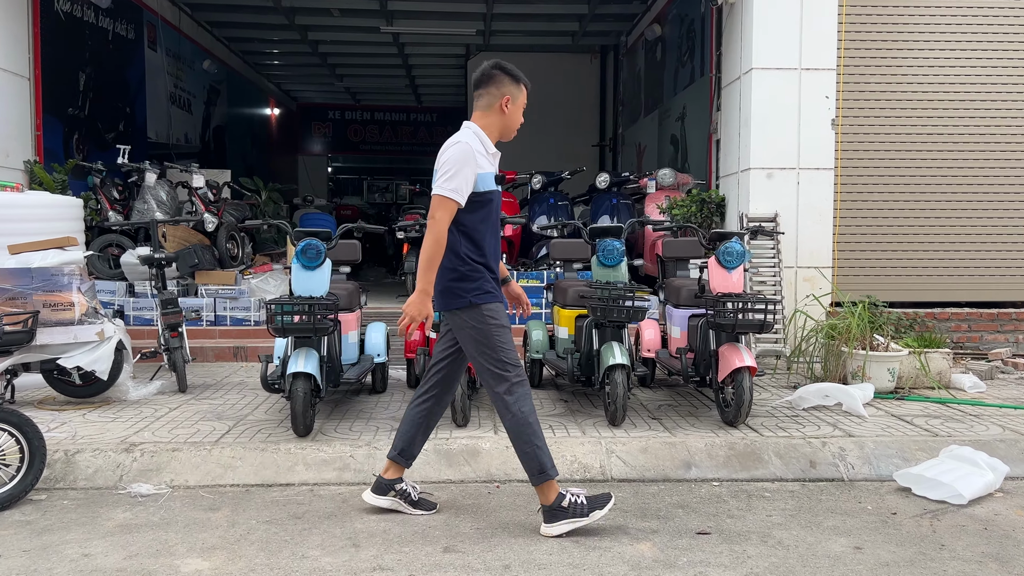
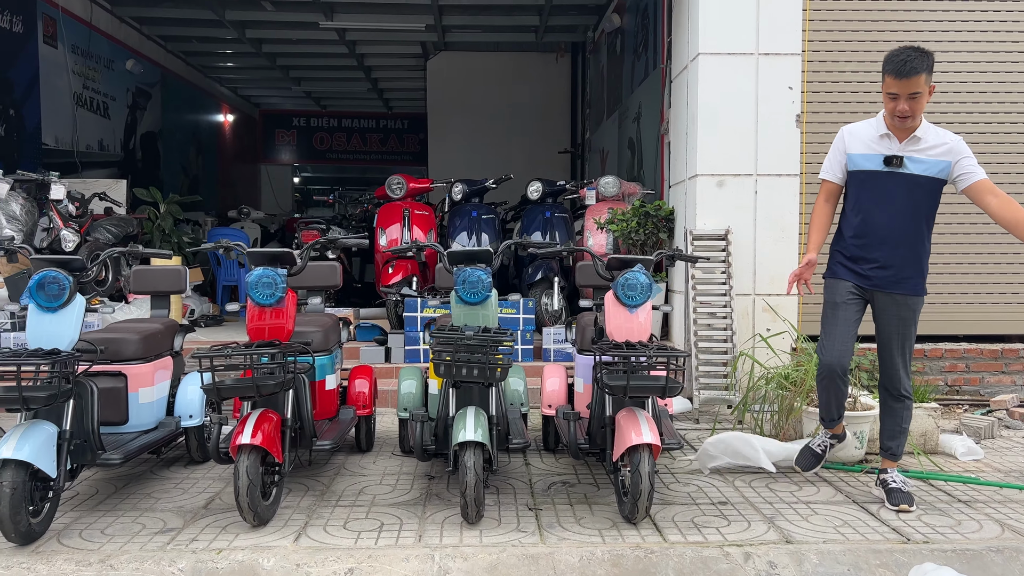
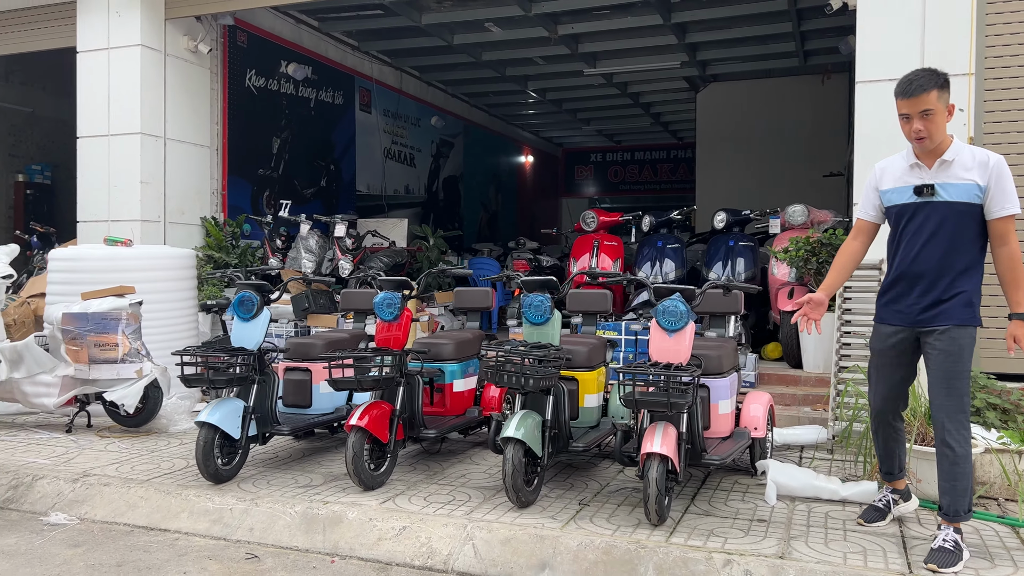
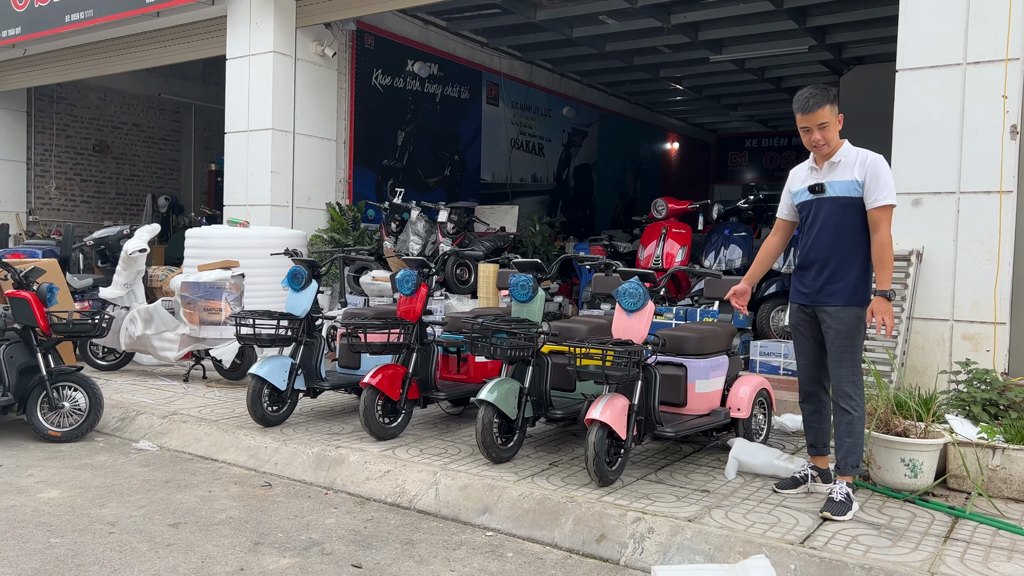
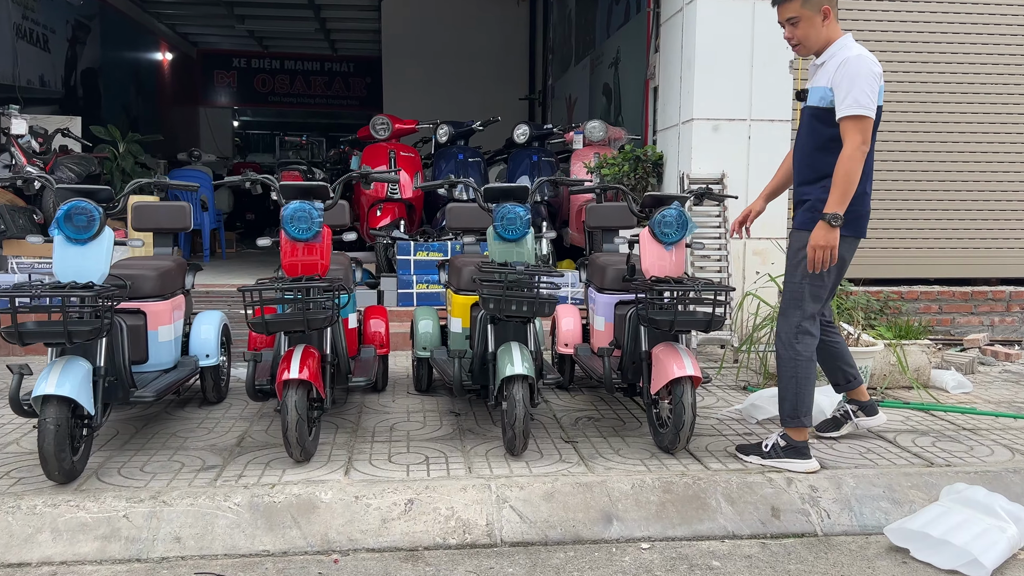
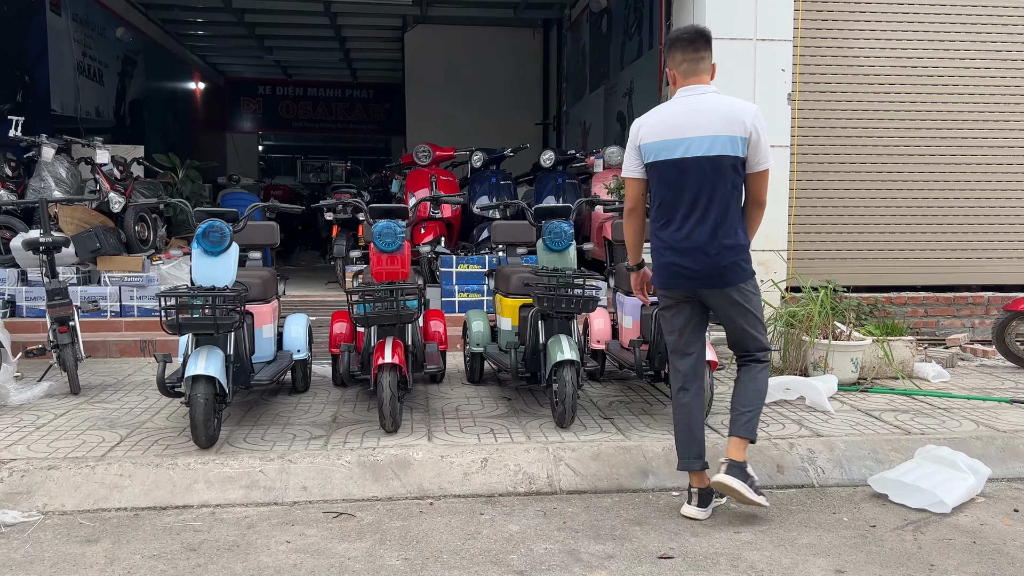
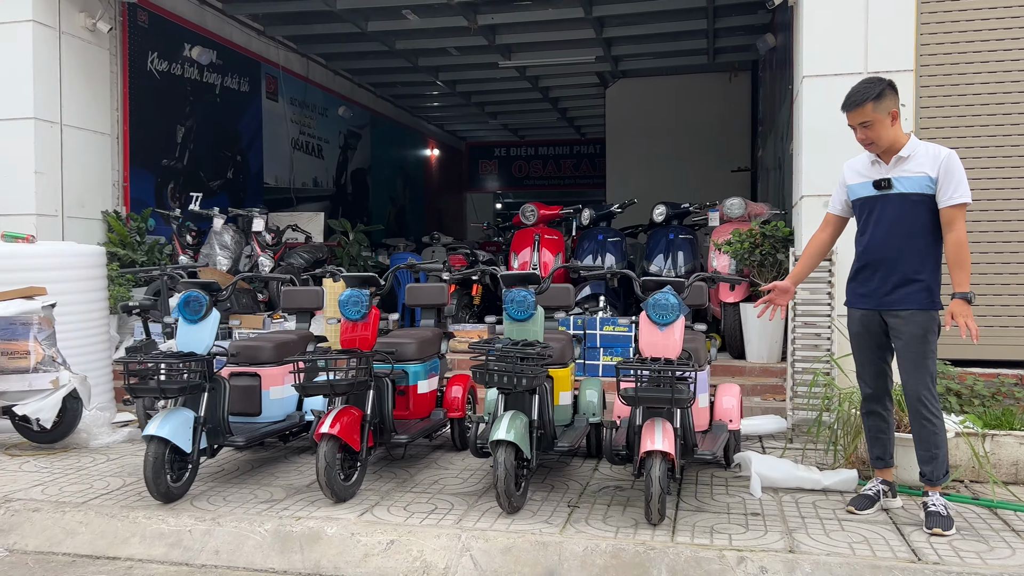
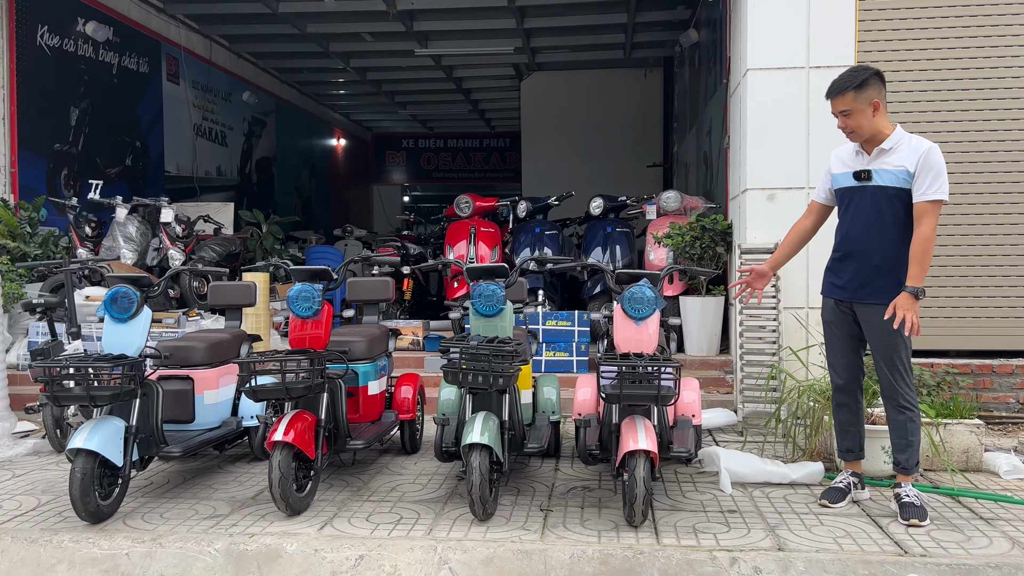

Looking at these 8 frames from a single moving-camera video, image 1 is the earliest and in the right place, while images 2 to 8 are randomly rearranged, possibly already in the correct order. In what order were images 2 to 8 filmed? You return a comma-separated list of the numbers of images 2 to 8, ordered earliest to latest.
6, 5, 2, 8, 7, 3, 4
